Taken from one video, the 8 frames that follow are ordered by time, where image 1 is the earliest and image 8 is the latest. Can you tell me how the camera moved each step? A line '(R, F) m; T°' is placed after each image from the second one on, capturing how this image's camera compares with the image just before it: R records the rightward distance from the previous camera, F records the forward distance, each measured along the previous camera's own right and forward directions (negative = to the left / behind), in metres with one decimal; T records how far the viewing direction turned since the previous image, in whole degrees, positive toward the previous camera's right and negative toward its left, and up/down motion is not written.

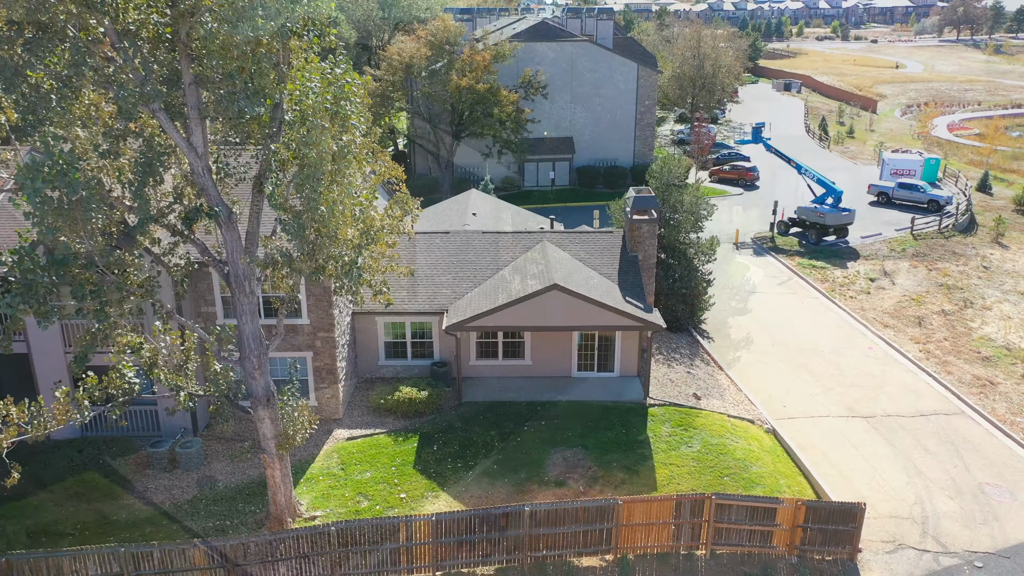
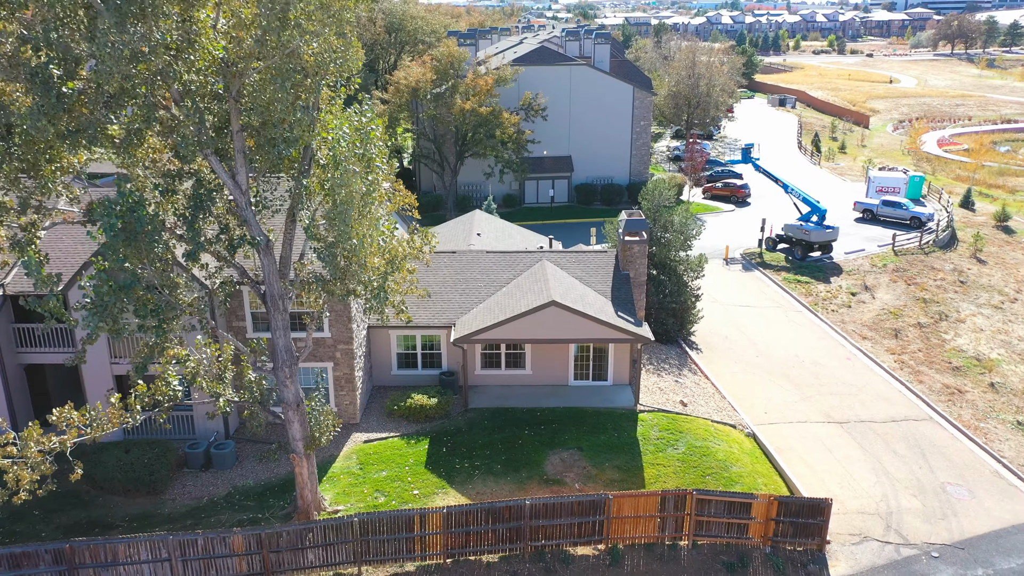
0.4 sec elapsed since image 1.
(0.0, -1.5) m; 0°
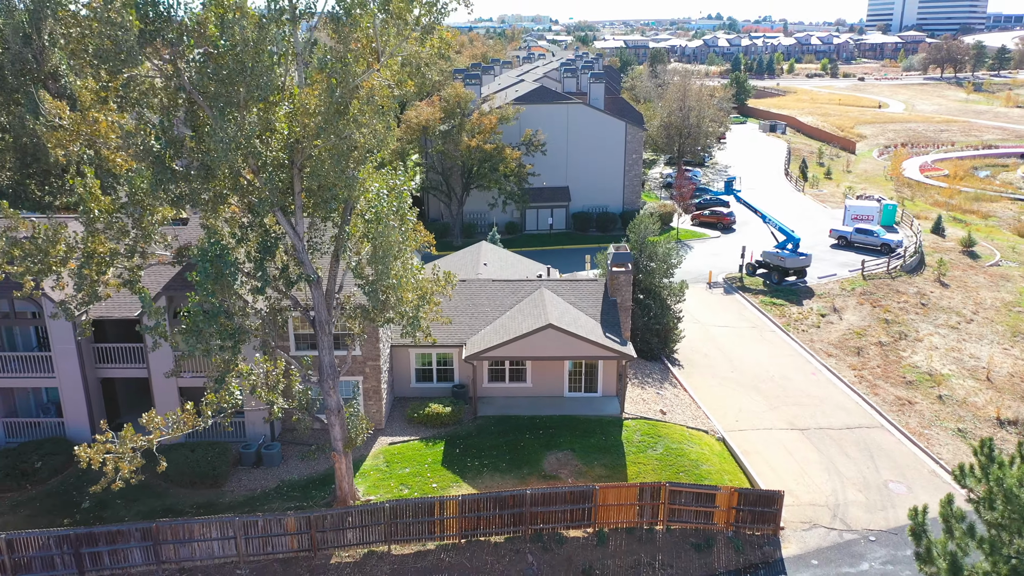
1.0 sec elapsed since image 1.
(-0.1, -2.8) m; 0°
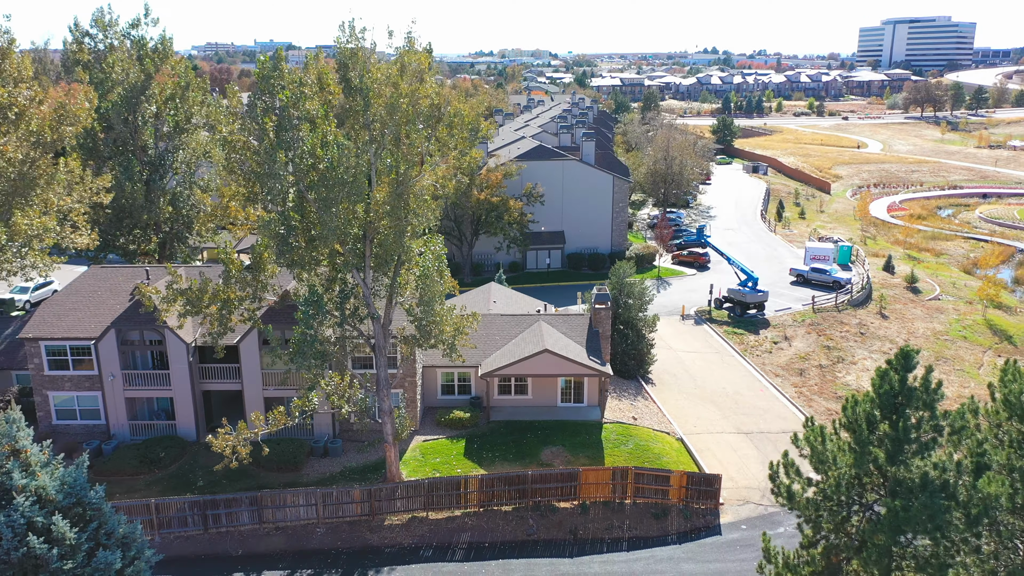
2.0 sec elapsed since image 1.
(-0.1, -5.7) m; 0°
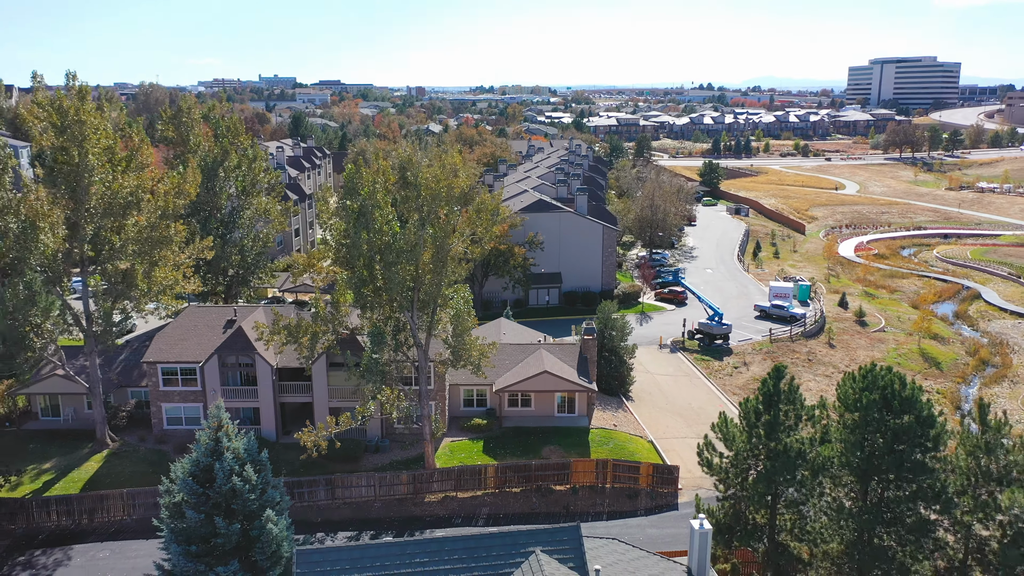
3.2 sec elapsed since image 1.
(-0.3, -7.2) m; 0°
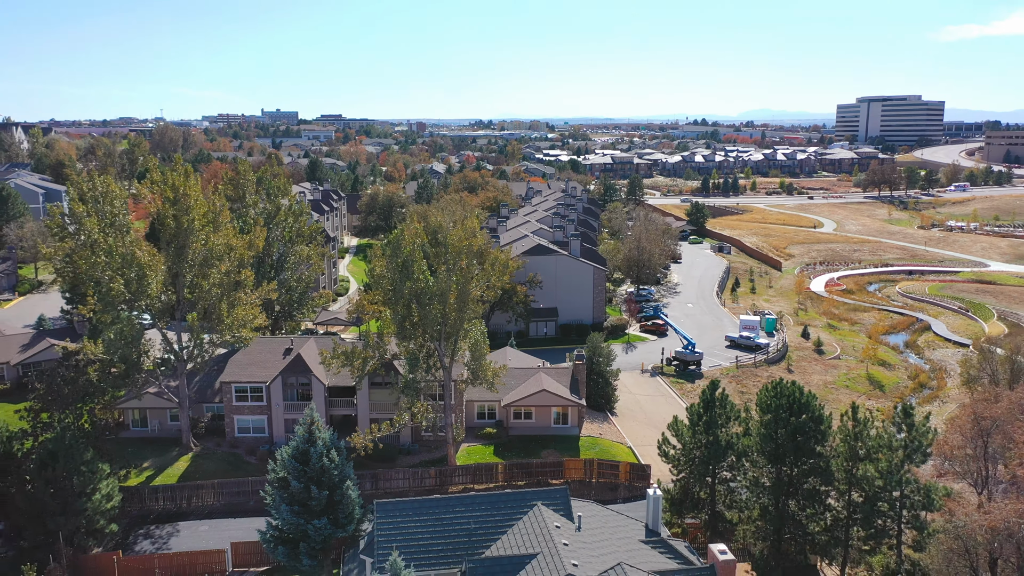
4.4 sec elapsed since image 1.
(-0.3, -7.6) m; 0°
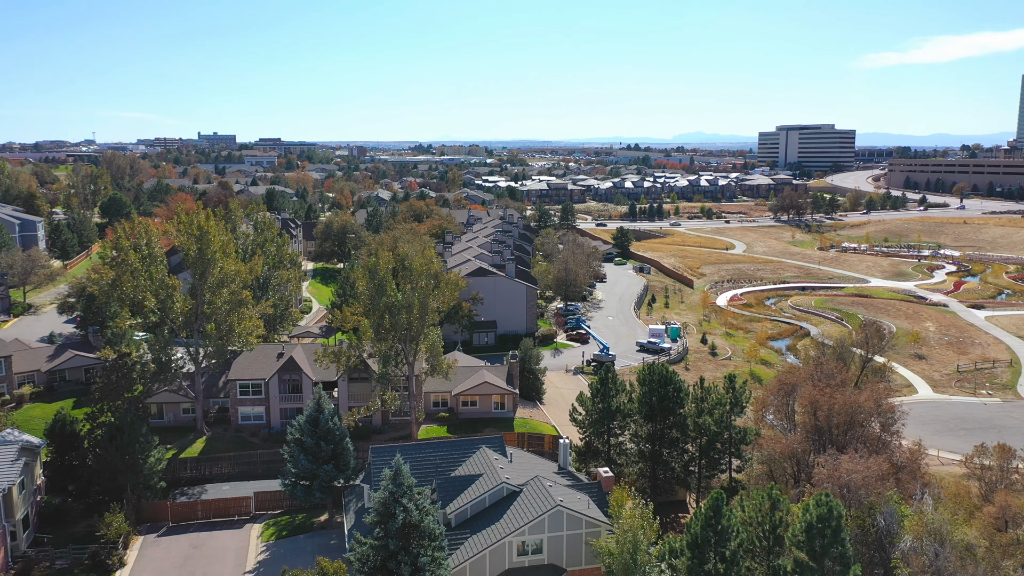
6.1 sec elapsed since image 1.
(-0.5, -10.8) m; +4°
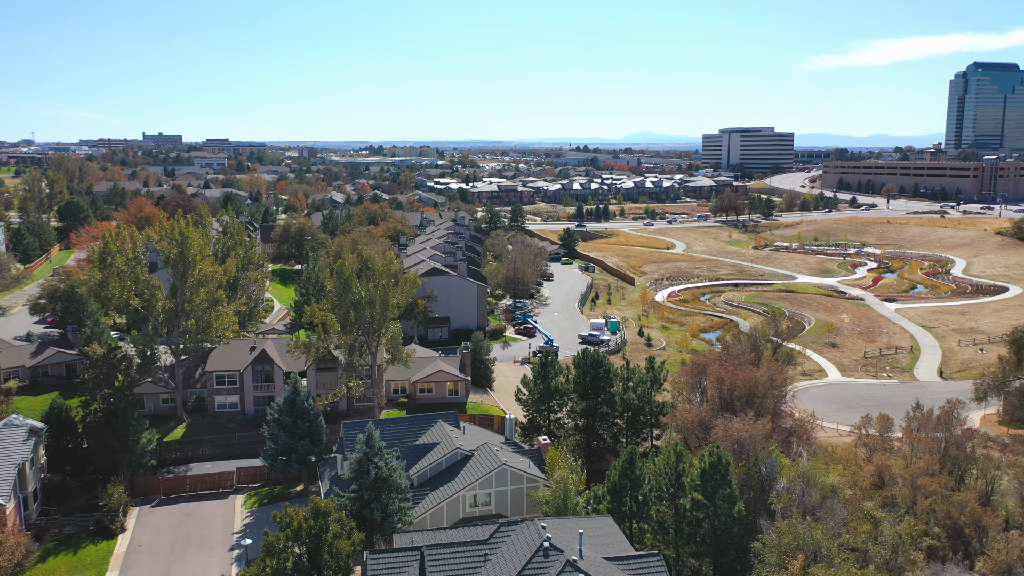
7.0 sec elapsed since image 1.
(0.0, -5.7) m; +3°
